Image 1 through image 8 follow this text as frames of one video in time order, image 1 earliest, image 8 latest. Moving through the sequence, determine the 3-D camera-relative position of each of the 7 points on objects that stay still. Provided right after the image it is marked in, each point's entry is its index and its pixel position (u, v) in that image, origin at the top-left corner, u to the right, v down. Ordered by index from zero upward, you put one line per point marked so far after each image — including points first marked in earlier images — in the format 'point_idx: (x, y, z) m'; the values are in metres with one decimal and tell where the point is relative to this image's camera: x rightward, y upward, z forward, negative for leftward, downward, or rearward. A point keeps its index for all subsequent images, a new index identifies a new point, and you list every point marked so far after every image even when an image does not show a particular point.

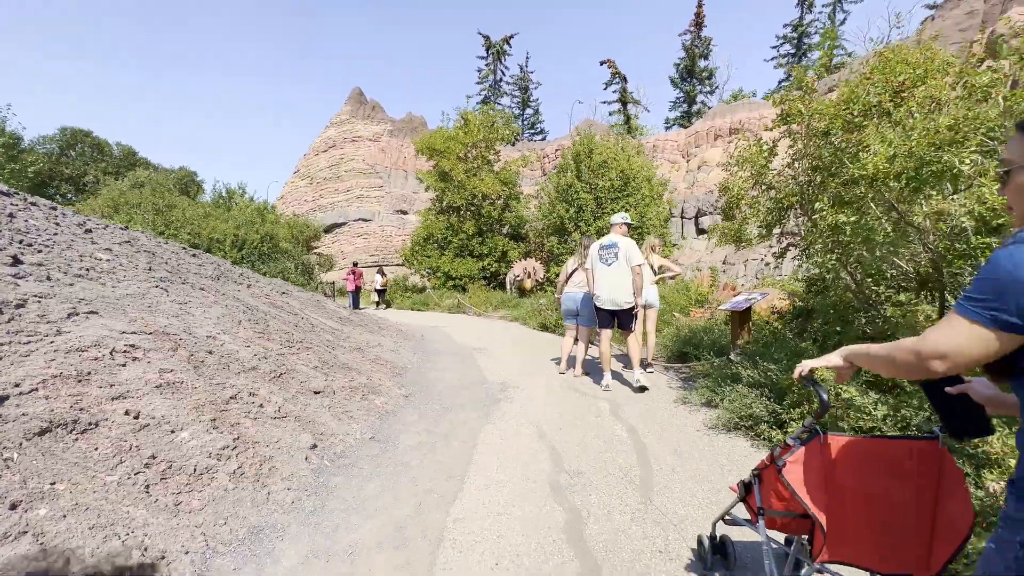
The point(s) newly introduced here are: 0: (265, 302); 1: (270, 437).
0: (-4.3, -0.2, +7.9) m
1: (-2.2, -1.3, +4.1) m
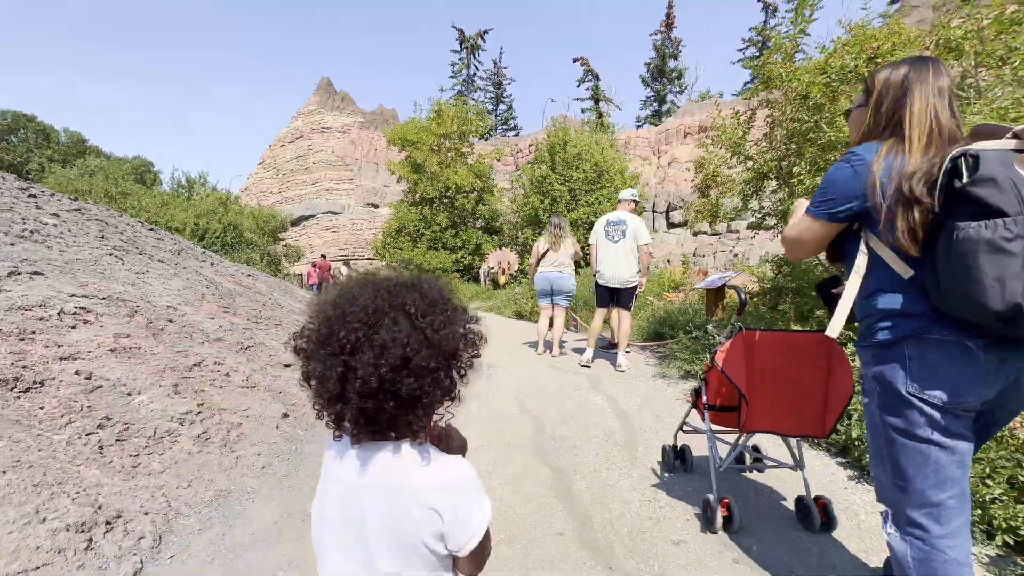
0: (-4.7, +0.1, +7.5) m
1: (-2.3, -1.0, +3.8) m
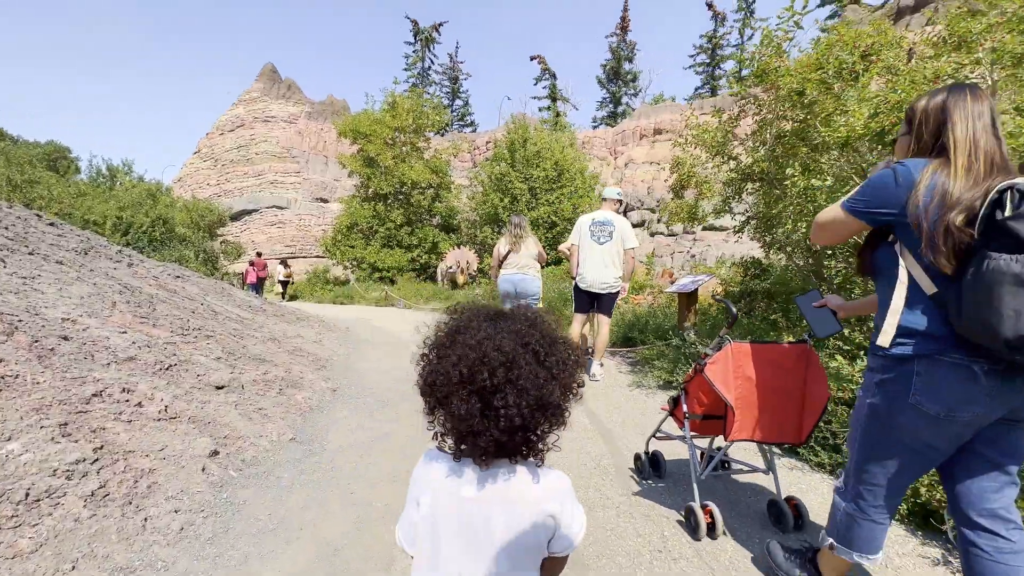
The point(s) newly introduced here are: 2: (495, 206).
0: (-5.2, +0.1, +6.5) m
1: (-2.5, -1.1, +3.1) m
2: (-0.8, +3.6, +19.7) m
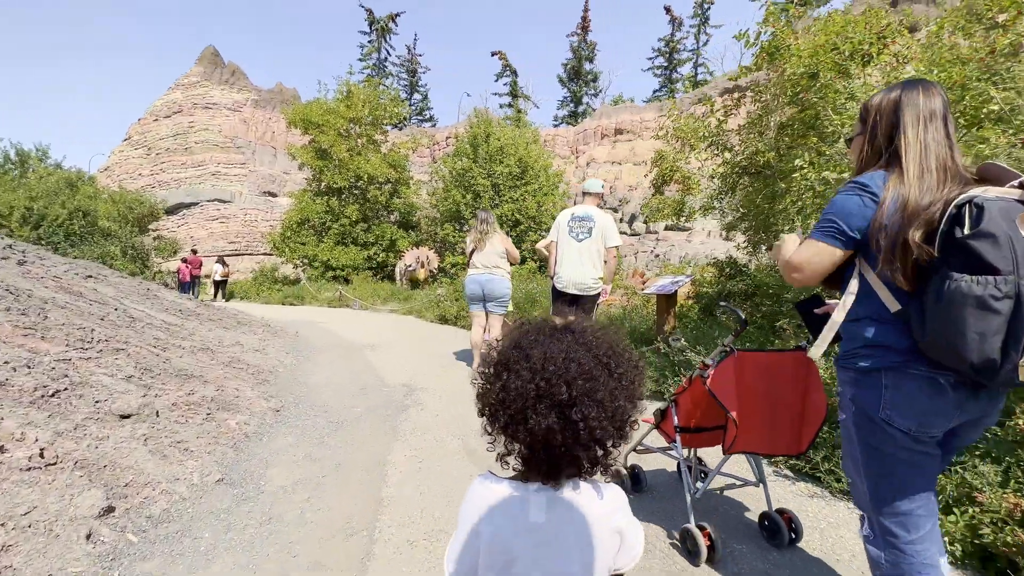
0: (-5.6, 0.0, +5.4) m
1: (-2.6, -1.1, +2.3) m
2: (-2.3, +3.6, +19.0) m
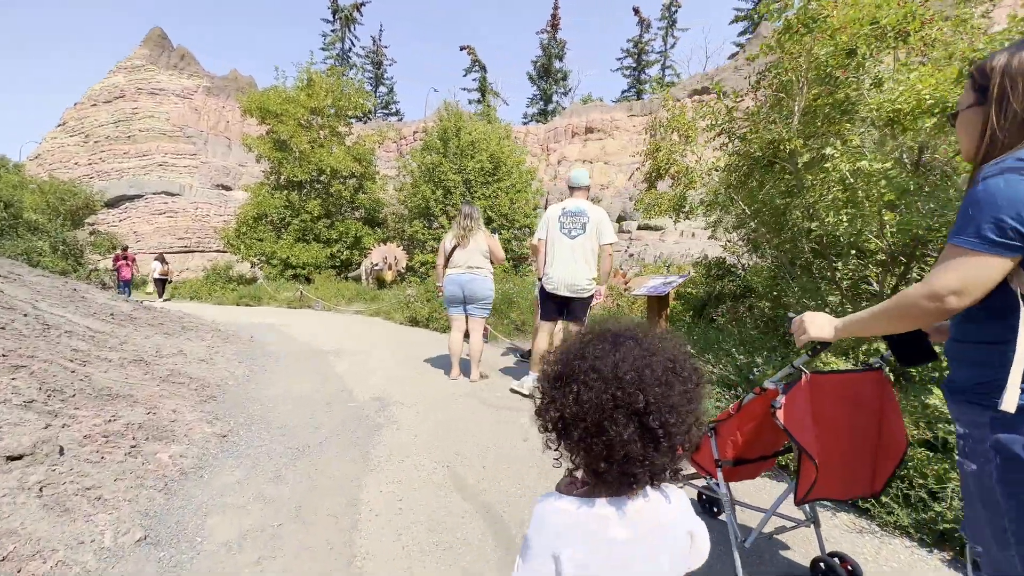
0: (-5.7, 0.0, +4.5) m
1: (-2.5, -1.1, +1.6) m
2: (-3.5, +3.6, +18.2) m
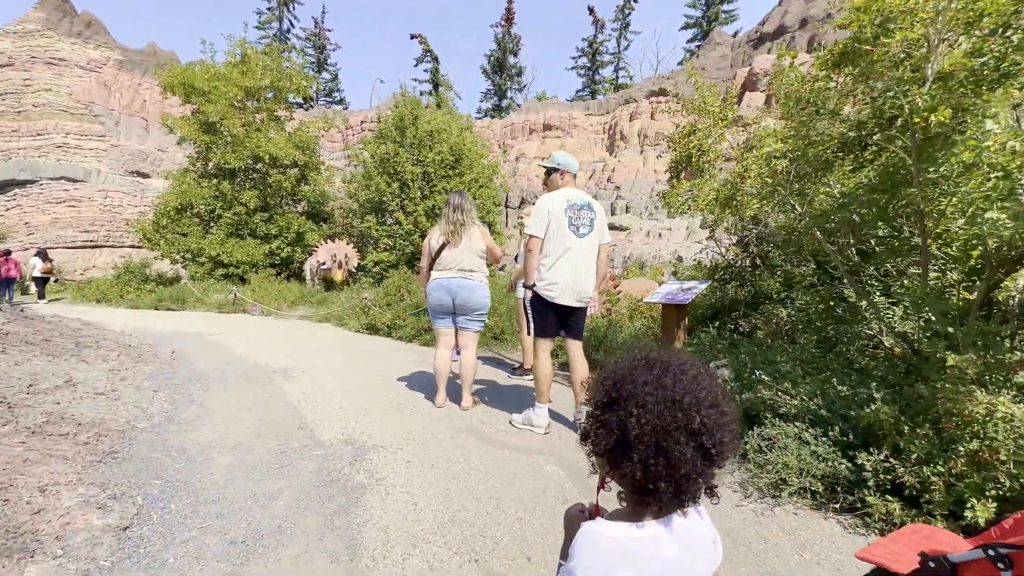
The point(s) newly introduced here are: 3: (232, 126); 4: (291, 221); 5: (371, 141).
0: (-5.5, -0.1, +2.7) m
1: (-1.9, -1.2, +0.2) m
2: (-4.9, +3.6, +16.7) m
3: (-10.6, +6.2, +17.2) m
4: (-8.8, +2.7, +17.9) m
5: (-5.5, +5.8, +17.7) m
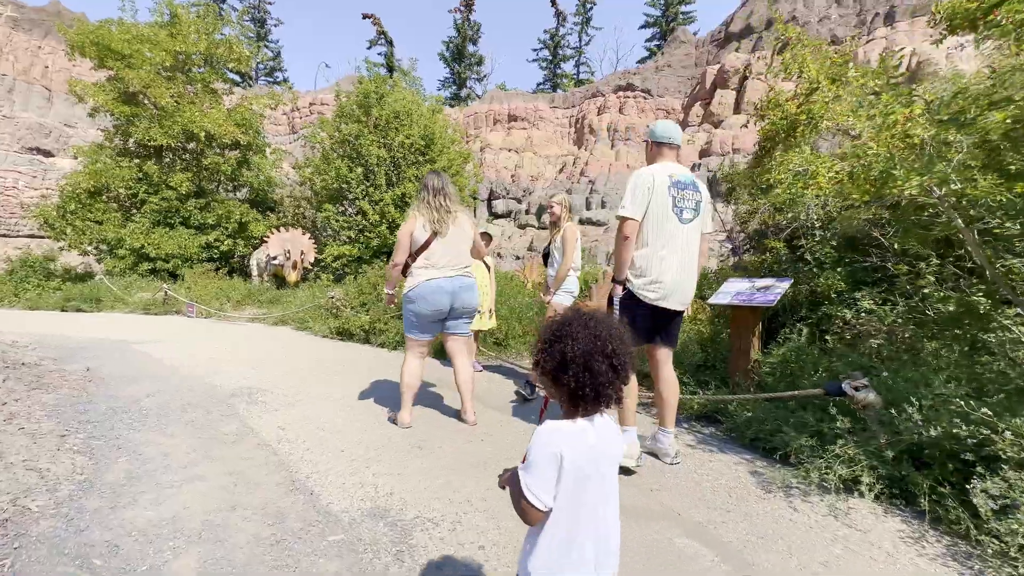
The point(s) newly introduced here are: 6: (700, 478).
0: (-4.6, -0.1, +1.0) m
1: (-0.8, -1.2, -1.1) m
2: (-5.7, +3.7, +14.8) m
3: (-11.4, +6.3, +14.7) m
4: (-9.7, +2.8, +15.7) m
5: (-6.4, +5.9, +15.8) m
6: (+1.4, -1.4, +3.4) m
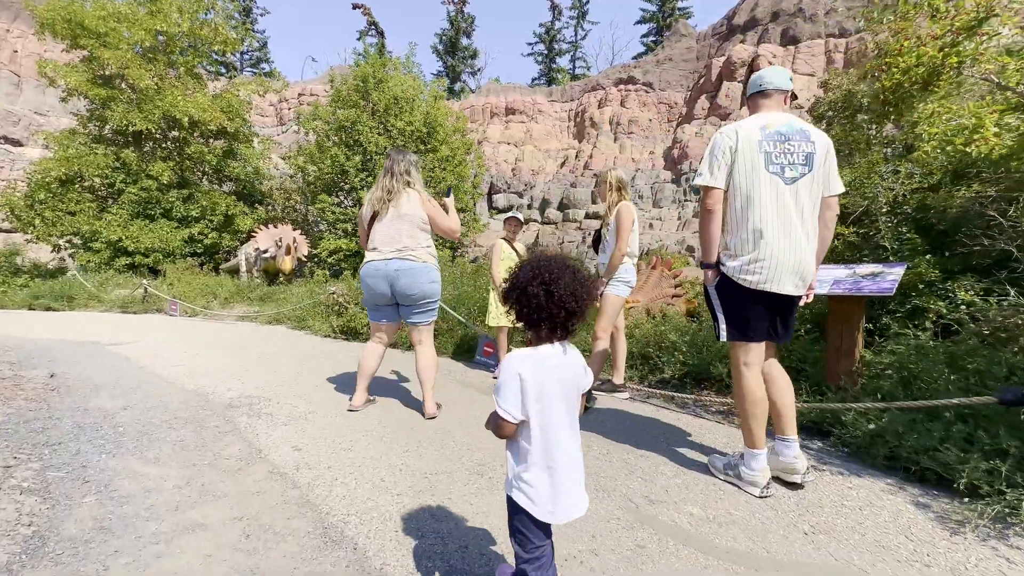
0: (-4.0, 0.0, +0.1) m
1: (-0.1, -1.1, -1.9) m
2: (-5.4, +3.8, +13.9) m
3: (-11.2, +6.4, +13.5) m
4: (-9.4, +2.9, +14.6) m
5: (-6.2, +6.0, +14.8) m
6: (+2.0, -1.3, +2.6) m
